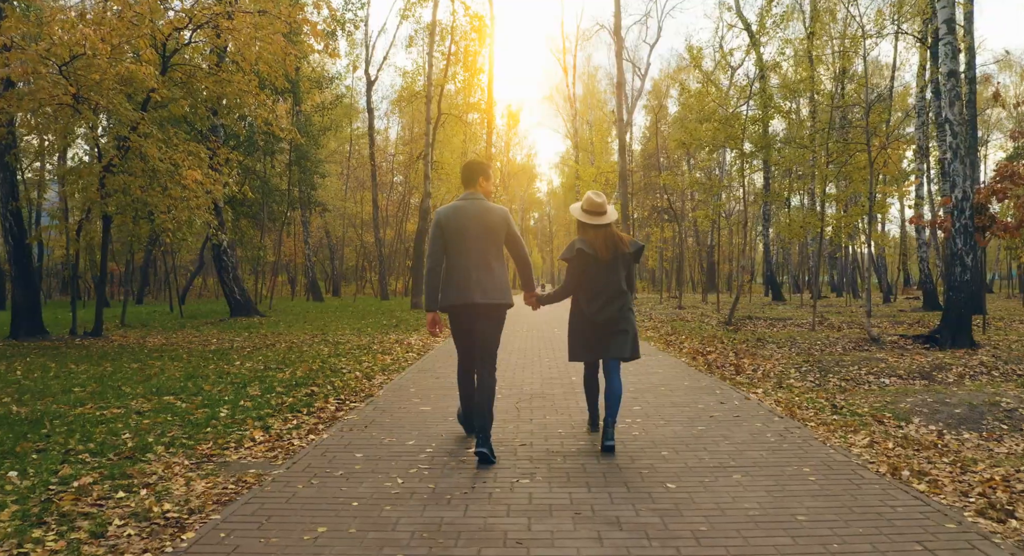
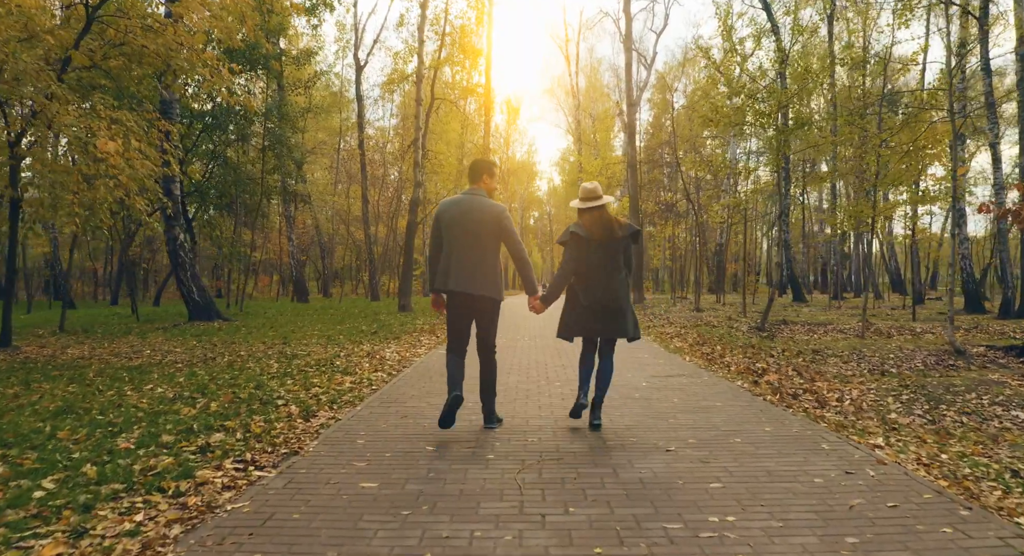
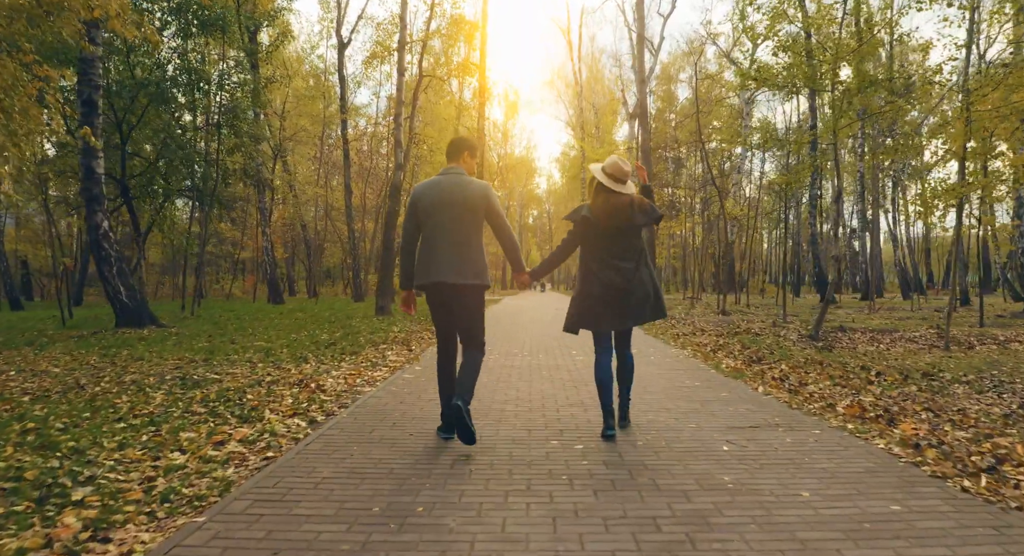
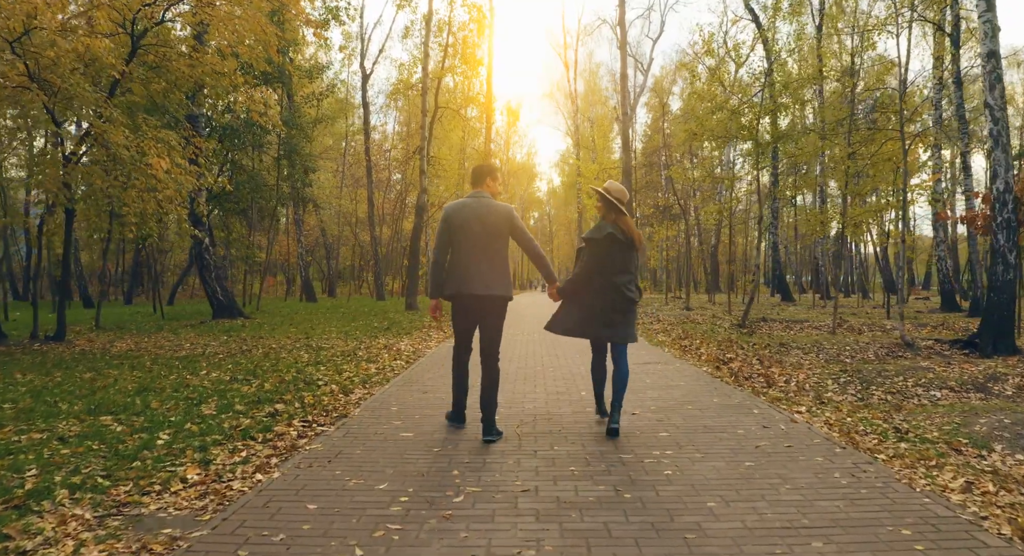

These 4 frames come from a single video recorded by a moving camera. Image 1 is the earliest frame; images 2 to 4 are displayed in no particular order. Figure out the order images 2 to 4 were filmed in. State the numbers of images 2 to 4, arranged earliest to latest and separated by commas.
4, 2, 3
